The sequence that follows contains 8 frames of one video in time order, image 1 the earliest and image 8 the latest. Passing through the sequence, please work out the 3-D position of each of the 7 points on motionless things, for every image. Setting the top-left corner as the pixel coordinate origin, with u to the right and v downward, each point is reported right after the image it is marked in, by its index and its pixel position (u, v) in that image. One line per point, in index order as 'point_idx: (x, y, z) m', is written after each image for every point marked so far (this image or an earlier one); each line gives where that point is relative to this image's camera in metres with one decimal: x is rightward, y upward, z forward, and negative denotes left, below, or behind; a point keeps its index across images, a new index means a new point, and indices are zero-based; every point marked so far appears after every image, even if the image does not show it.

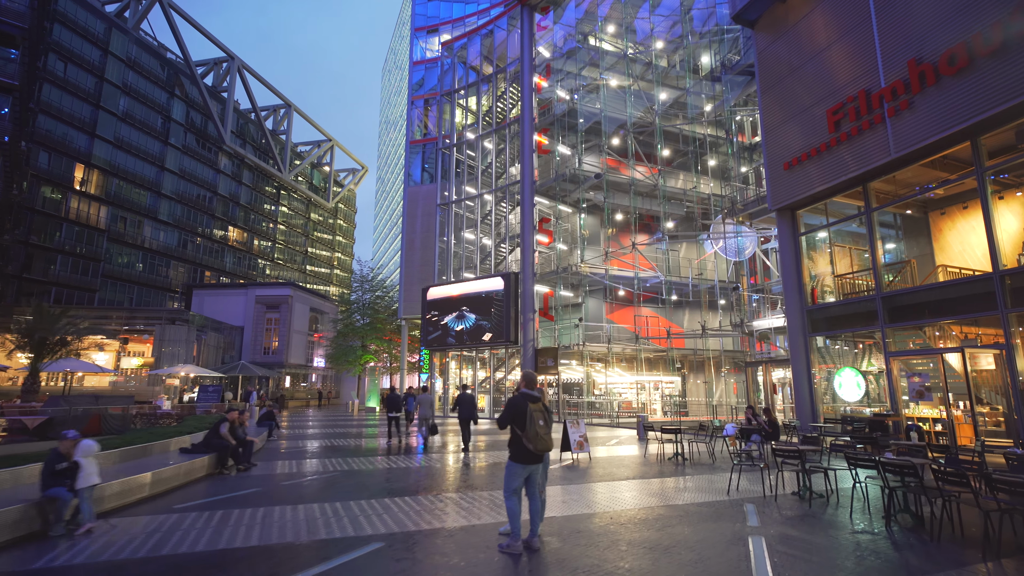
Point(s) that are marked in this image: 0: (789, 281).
0: (+8.0, +0.3, +15.2) m
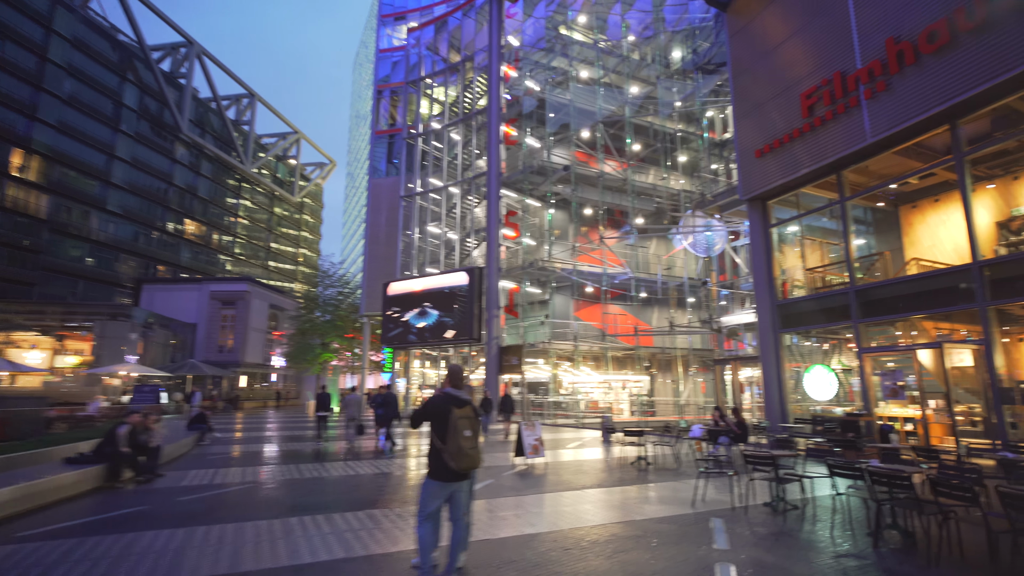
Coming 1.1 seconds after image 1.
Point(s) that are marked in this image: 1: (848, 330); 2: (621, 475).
0: (+6.8, +0.4, +14.6) m
1: (+8.0, -1.0, +12.6) m
2: (+1.8, -3.2, +9.0) m
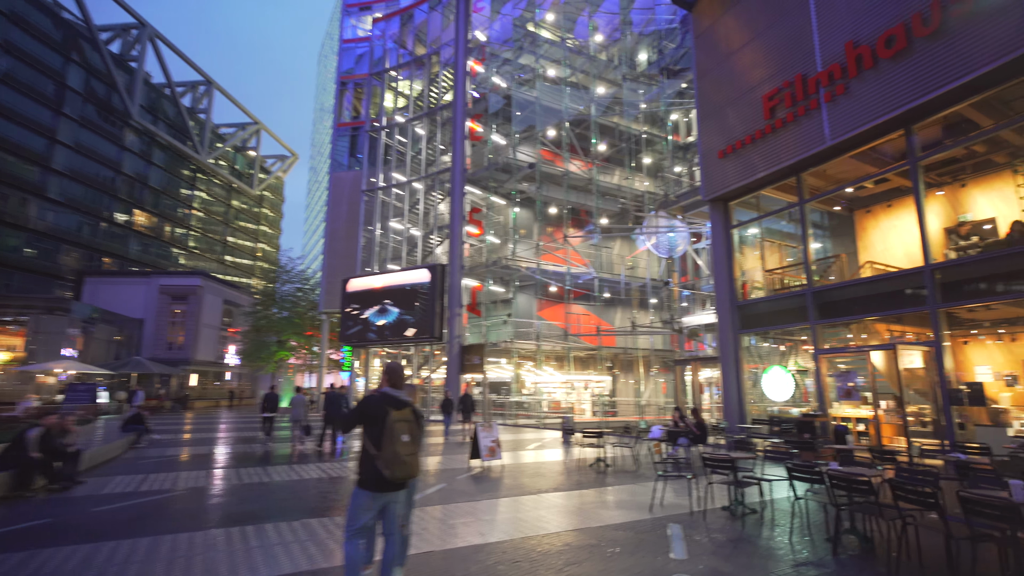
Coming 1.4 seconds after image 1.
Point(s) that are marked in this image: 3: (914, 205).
0: (+5.8, +0.4, +14.7) m
1: (+7.0, -1.0, +12.7) m
2: (+1.1, -3.1, +8.7) m
3: (+8.3, +1.7, +11.1) m
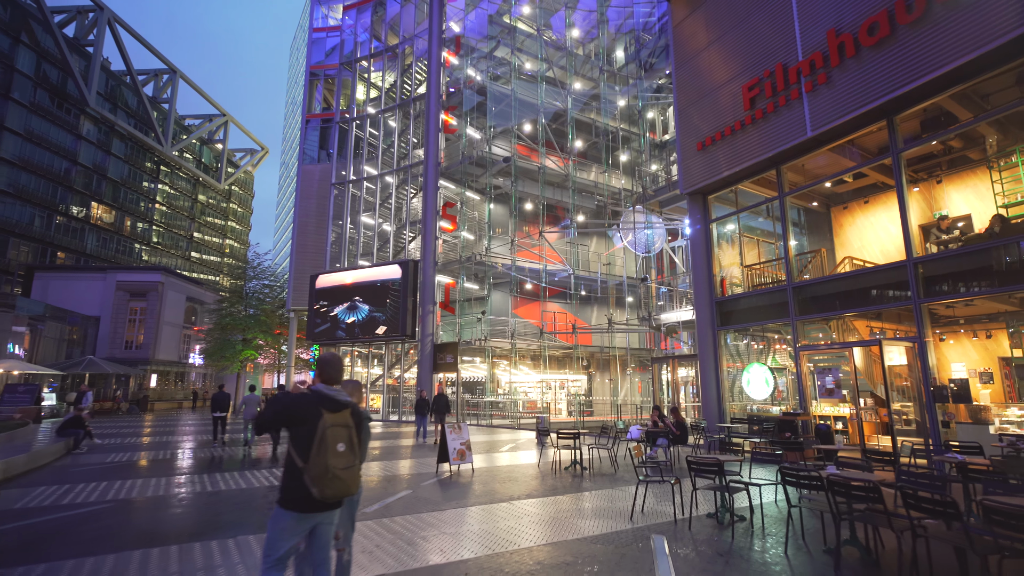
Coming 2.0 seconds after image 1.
0: (+5.1, +0.5, +14.4) m
1: (+6.4, -0.9, +12.4) m
2: (+0.6, -3.0, +8.2) m
3: (+7.7, +1.7, +10.9) m
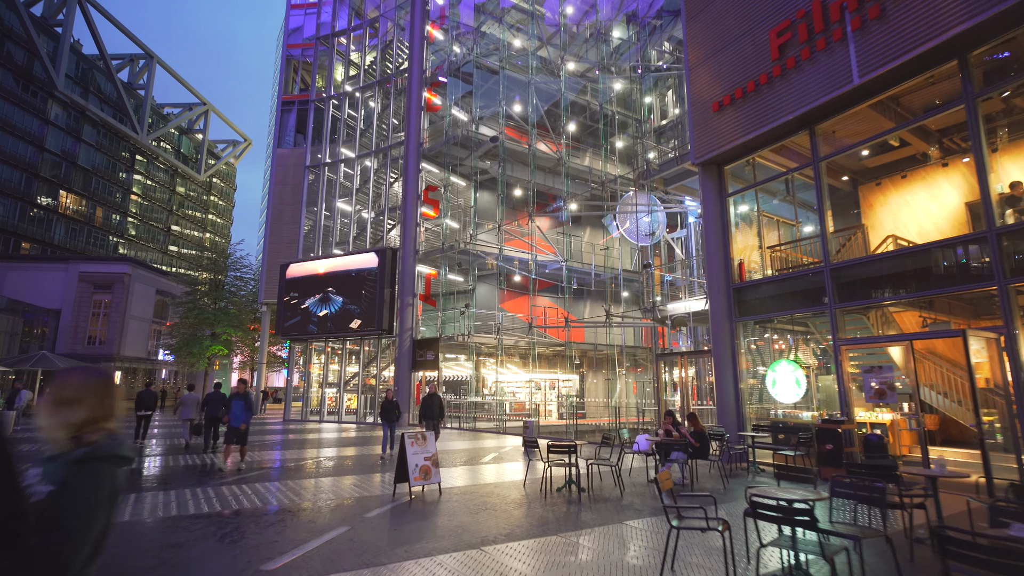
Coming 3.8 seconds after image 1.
0: (+4.7, +0.8, +12.5) m
1: (+6.1, -0.6, +10.6) m
2: (+0.4, -2.7, +6.3) m
3: (+7.4, +2.0, +9.1) m
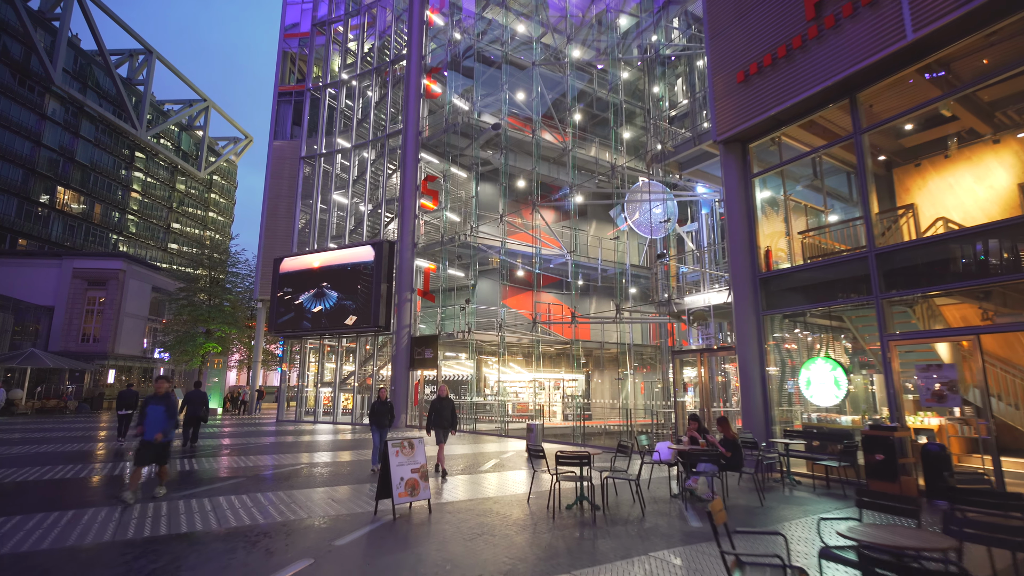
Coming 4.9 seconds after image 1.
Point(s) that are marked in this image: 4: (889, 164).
0: (+4.8, +1.0, +11.5) m
1: (+6.1, -0.4, +9.6) m
2: (+0.4, -2.5, +5.3) m
3: (+7.5, +2.2, +8.0) m
4: (+6.7, +2.2, +9.4) m
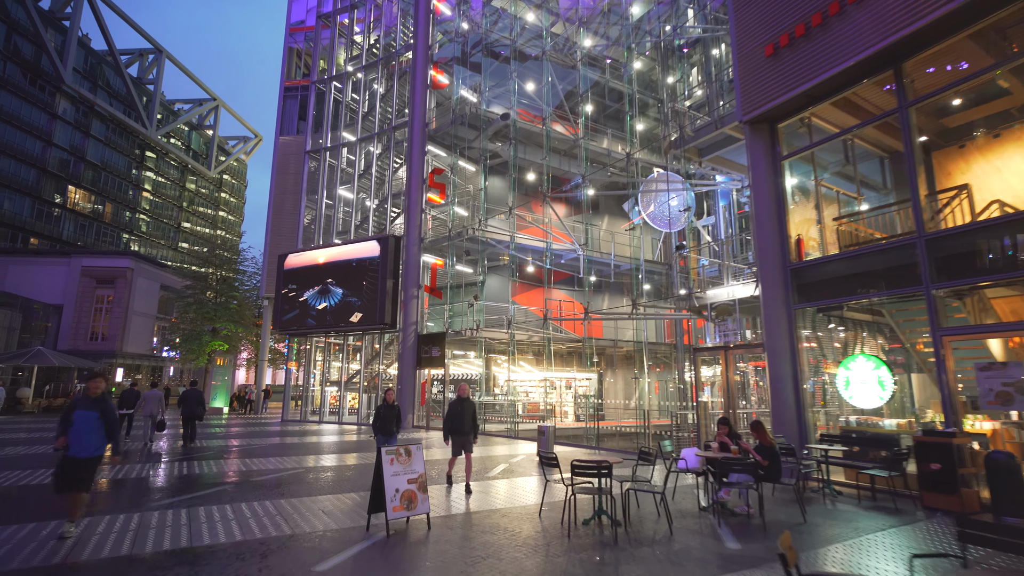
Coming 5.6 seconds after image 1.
0: (+5.0, +1.1, +10.7) m
1: (+6.3, -0.3, +8.7) m
2: (+0.5, -2.3, +4.6) m
3: (+7.6, +2.4, +7.2) m
4: (+6.9, +2.4, +8.6) m
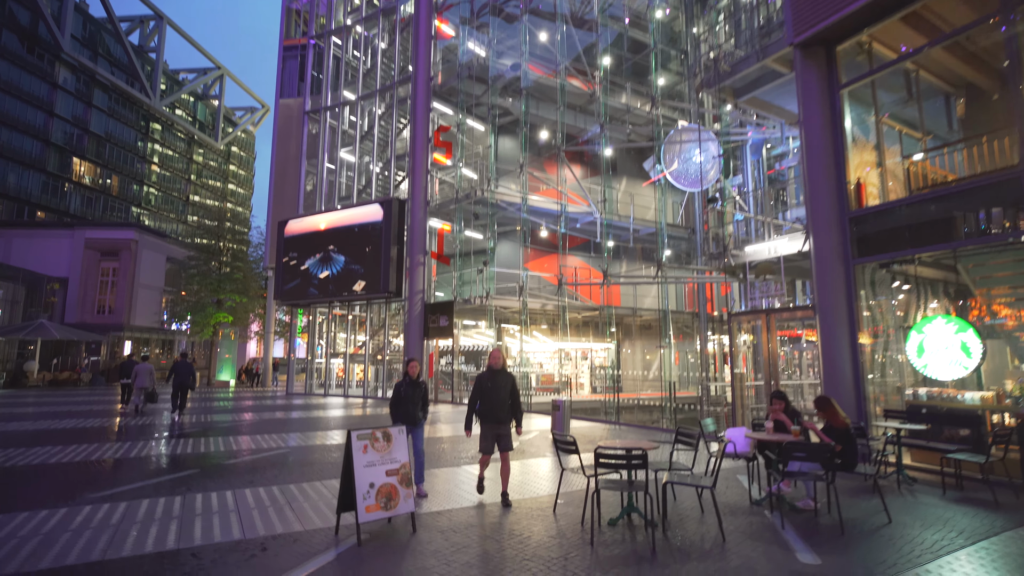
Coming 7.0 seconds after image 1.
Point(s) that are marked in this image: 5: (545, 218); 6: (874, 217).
0: (+5.1, +1.9, +9.3) m
1: (+6.4, +0.4, +7.4) m
2: (+0.5, -1.9, +3.4) m
3: (+7.7, +3.0, +5.6) m
4: (+7.0, +3.1, +7.0) m
5: (+1.3, +2.7, +20.1) m
6: (+5.8, +1.1, +8.6) m
